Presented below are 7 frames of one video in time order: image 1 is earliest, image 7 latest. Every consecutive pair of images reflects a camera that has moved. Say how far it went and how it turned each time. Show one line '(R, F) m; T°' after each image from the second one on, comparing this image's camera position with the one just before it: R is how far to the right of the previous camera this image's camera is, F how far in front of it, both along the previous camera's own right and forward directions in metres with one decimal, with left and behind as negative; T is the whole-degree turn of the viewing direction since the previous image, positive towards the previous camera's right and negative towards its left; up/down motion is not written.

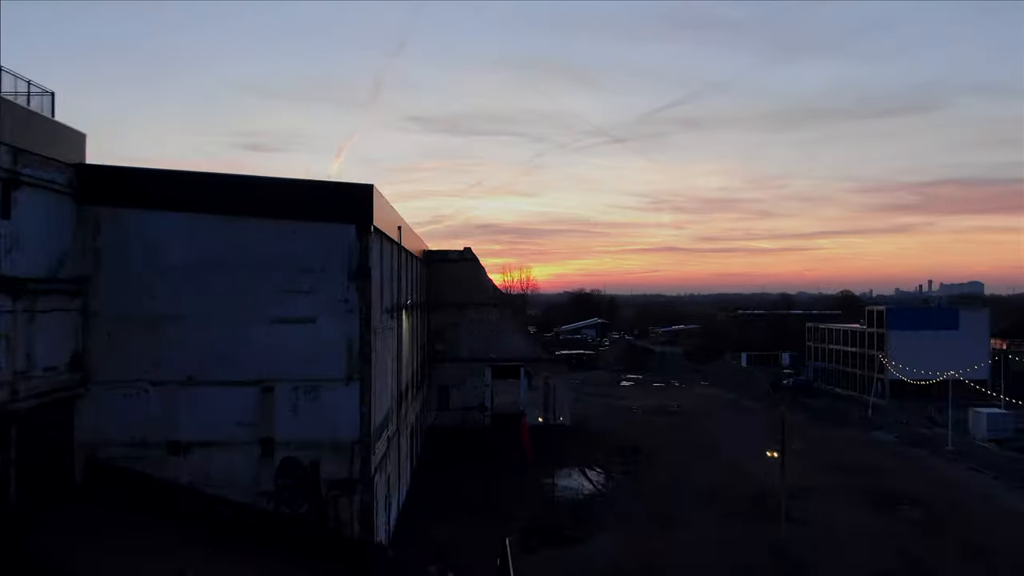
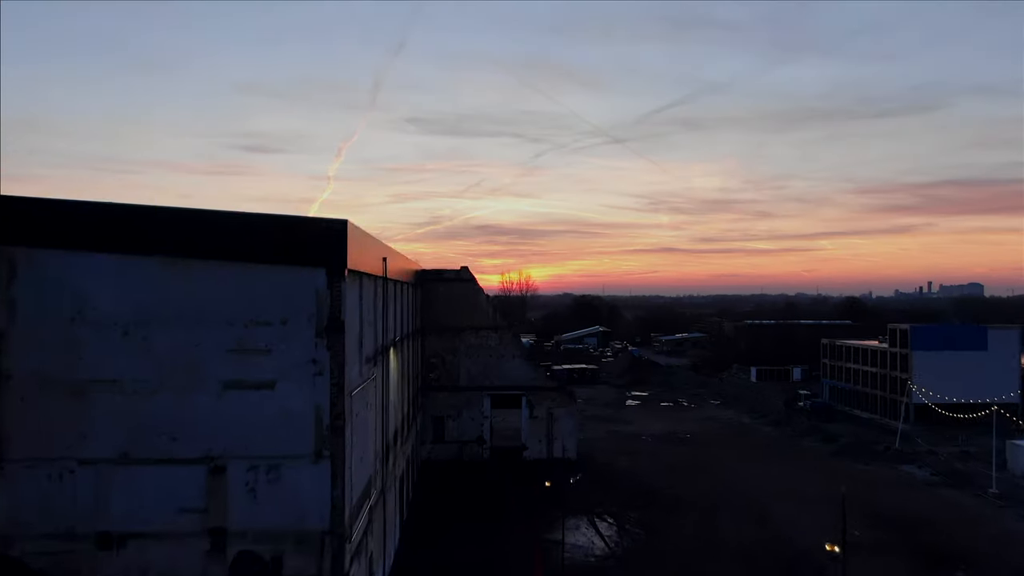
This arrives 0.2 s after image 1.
(0.0, +0.8) m; 0°
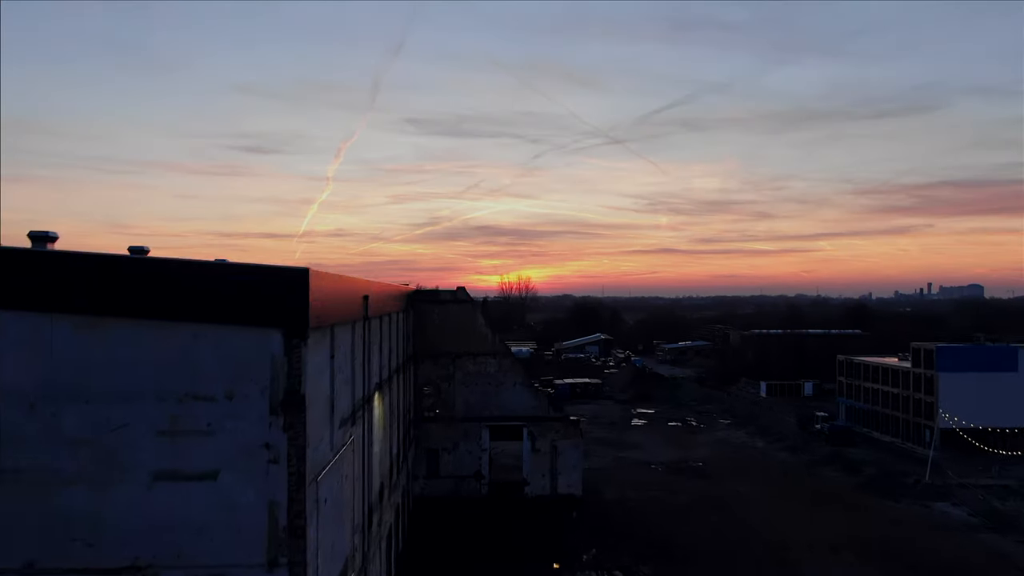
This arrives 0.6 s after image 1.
(0.0, +0.8) m; 0°
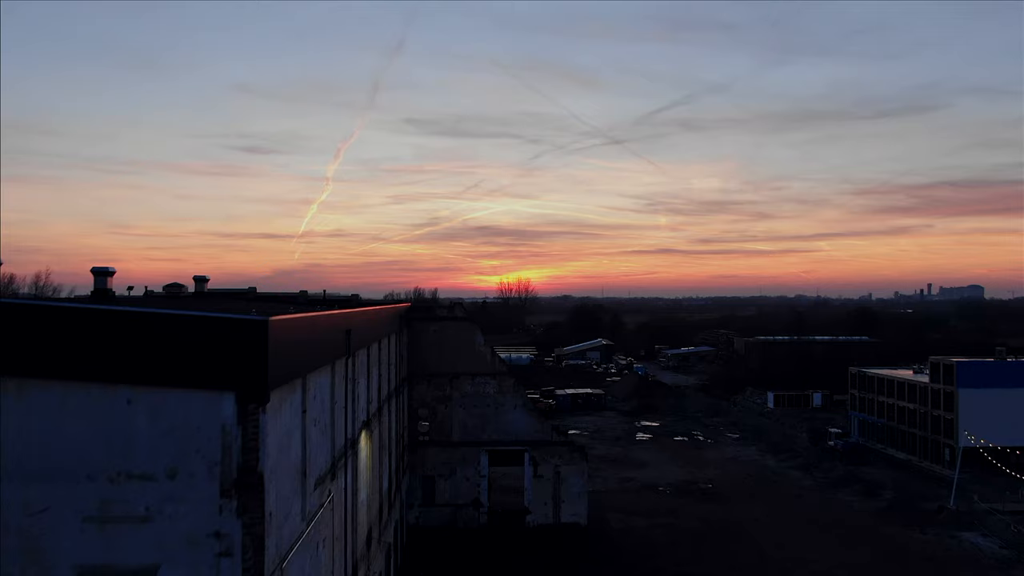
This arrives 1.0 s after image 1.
(0.0, +0.5) m; 0°
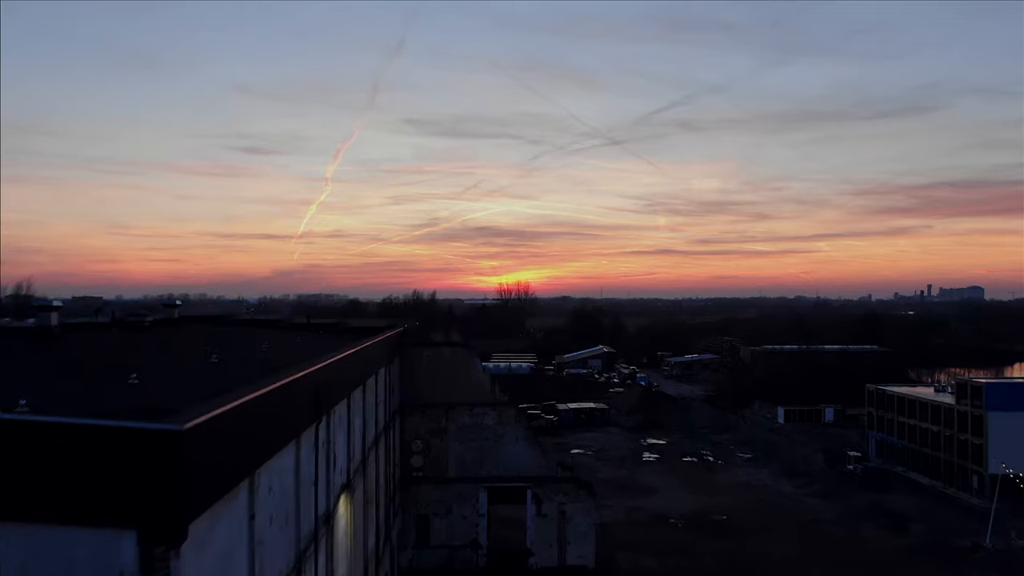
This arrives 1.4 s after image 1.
(0.0, +0.7) m; 0°
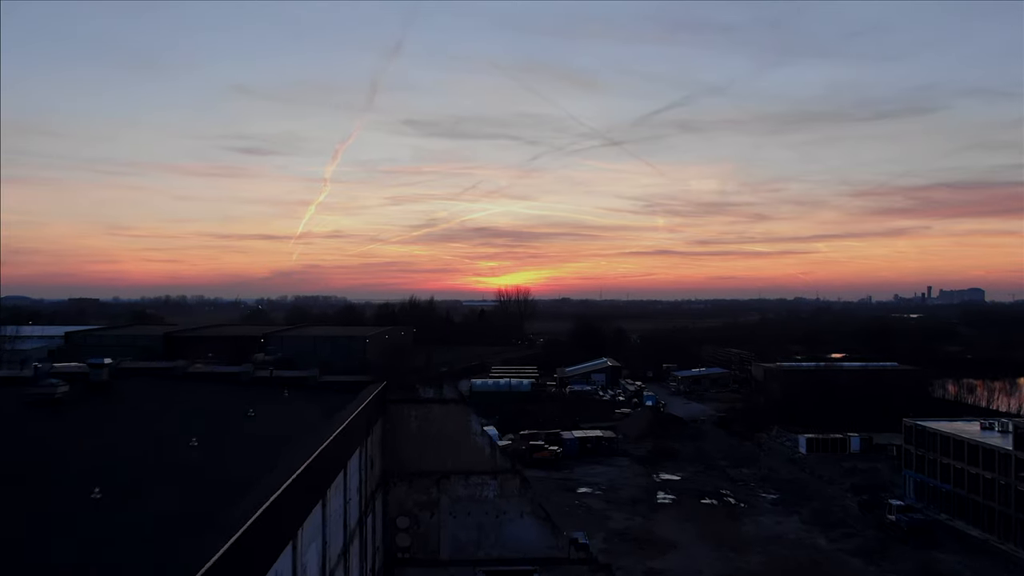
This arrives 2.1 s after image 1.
(-0.1, +1.3) m; 0°
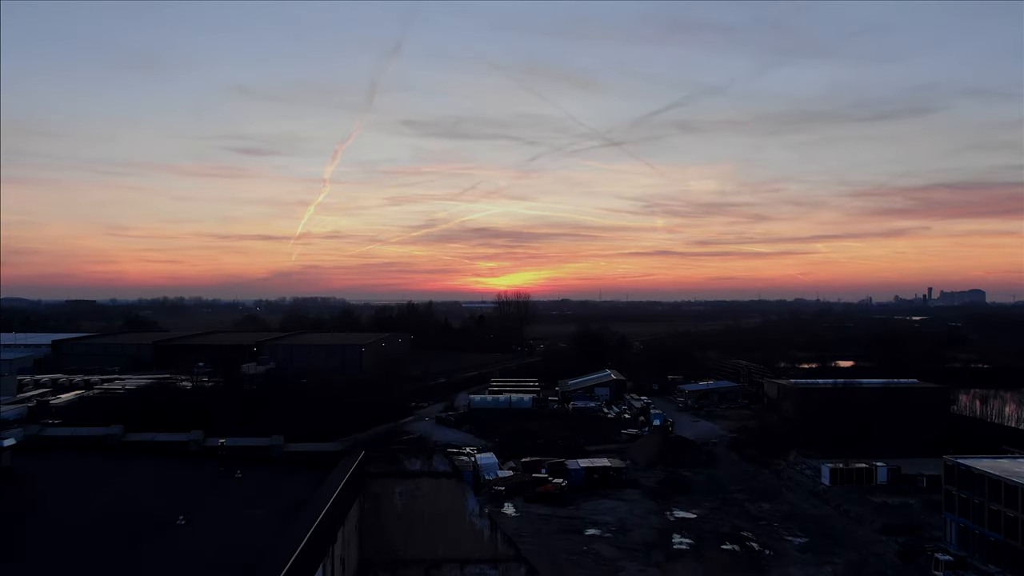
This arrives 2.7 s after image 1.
(0.0, +1.1) m; 0°
